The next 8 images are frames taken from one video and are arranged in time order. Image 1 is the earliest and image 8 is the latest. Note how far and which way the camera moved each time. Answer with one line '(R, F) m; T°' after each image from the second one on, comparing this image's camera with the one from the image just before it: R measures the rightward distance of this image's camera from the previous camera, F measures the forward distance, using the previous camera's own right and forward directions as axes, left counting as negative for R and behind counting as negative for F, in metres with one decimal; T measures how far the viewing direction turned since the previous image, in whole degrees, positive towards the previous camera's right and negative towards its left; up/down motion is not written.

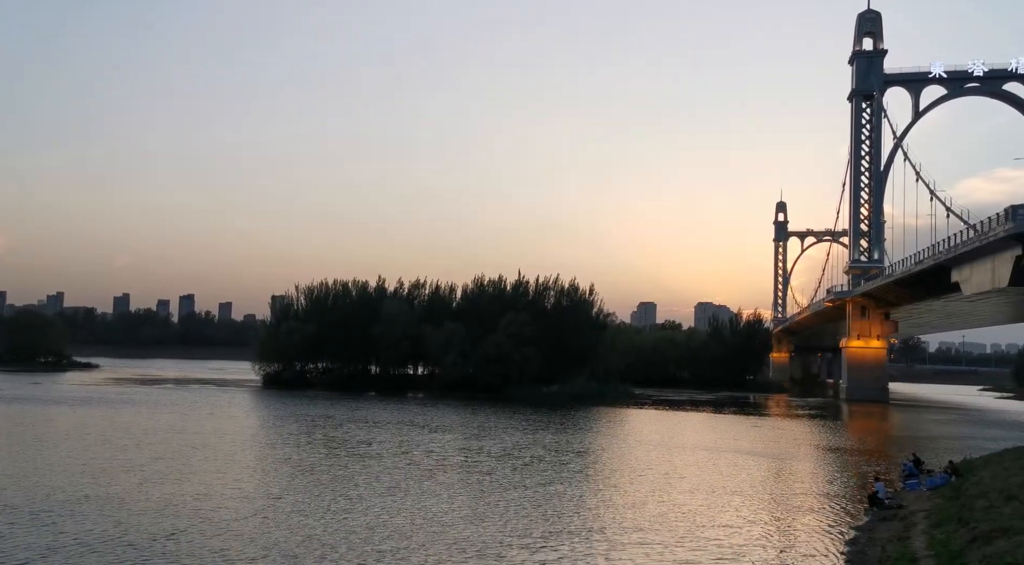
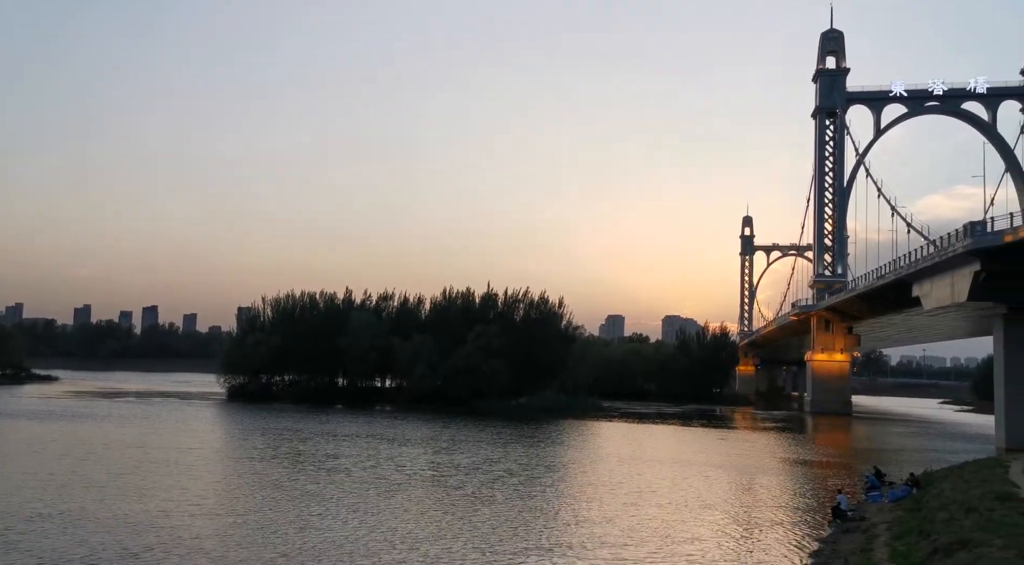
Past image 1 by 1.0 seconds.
(-0.2, -0.1) m; +2°
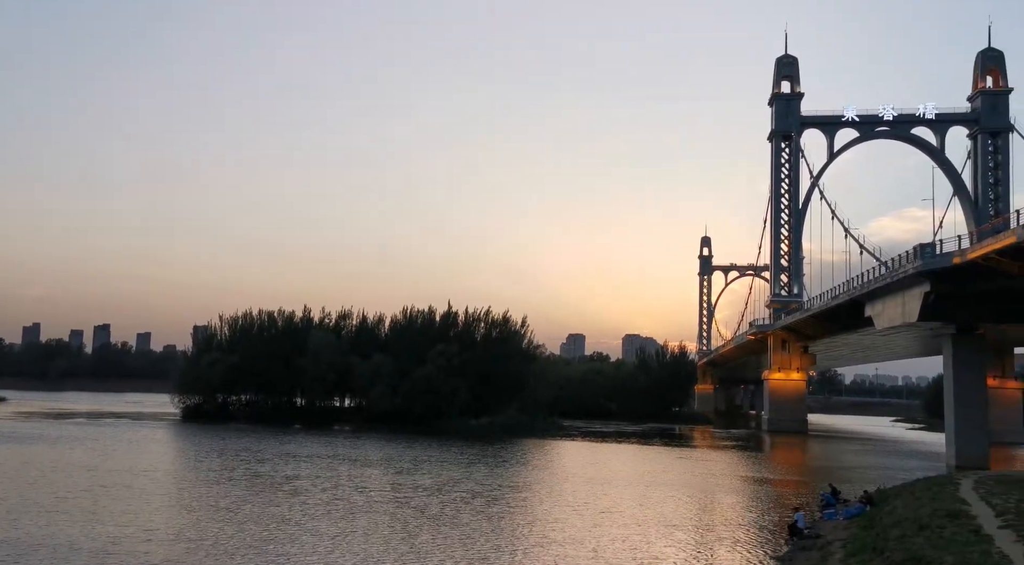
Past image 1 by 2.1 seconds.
(-0.5, 0.0) m; +3°
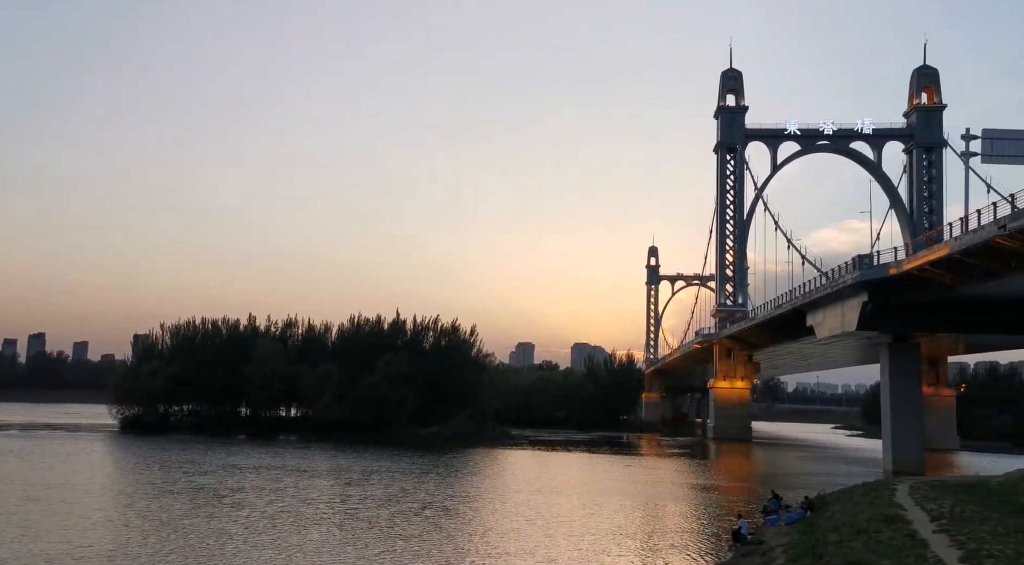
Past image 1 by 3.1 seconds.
(-0.8, 0.0) m; +4°
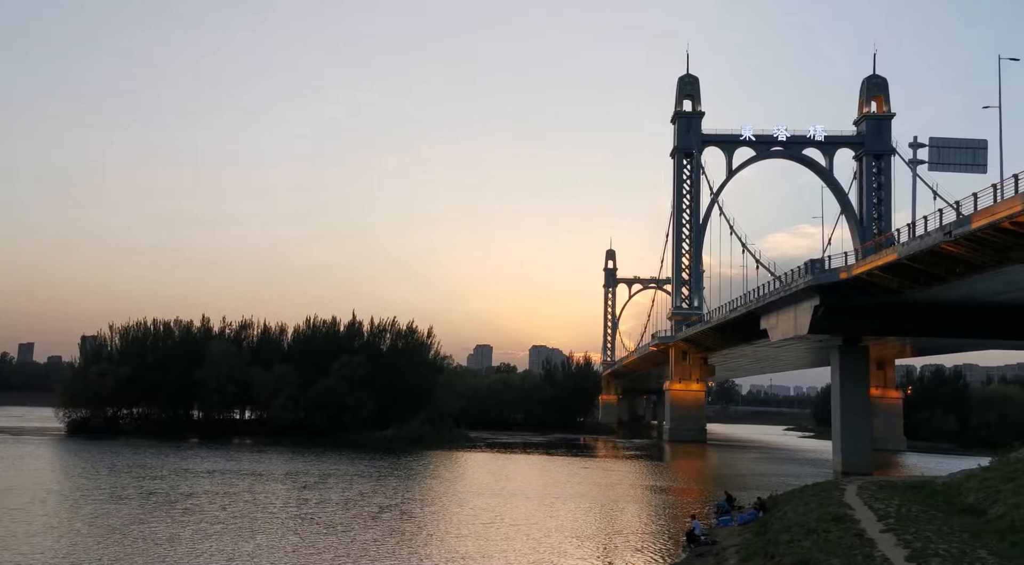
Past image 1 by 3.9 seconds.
(-0.7, 0.0) m; +3°
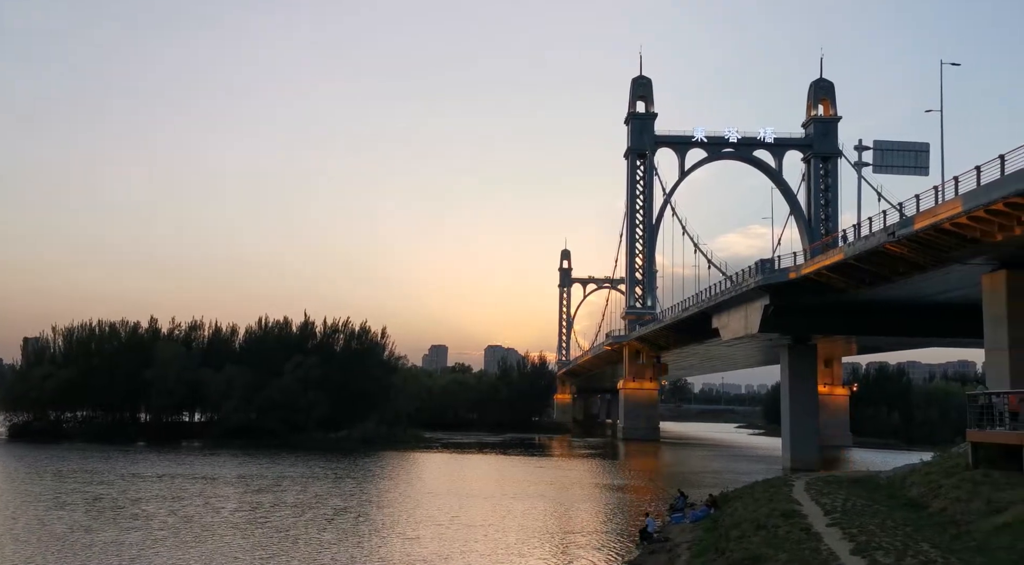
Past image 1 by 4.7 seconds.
(-1.0, +0.2) m; +4°
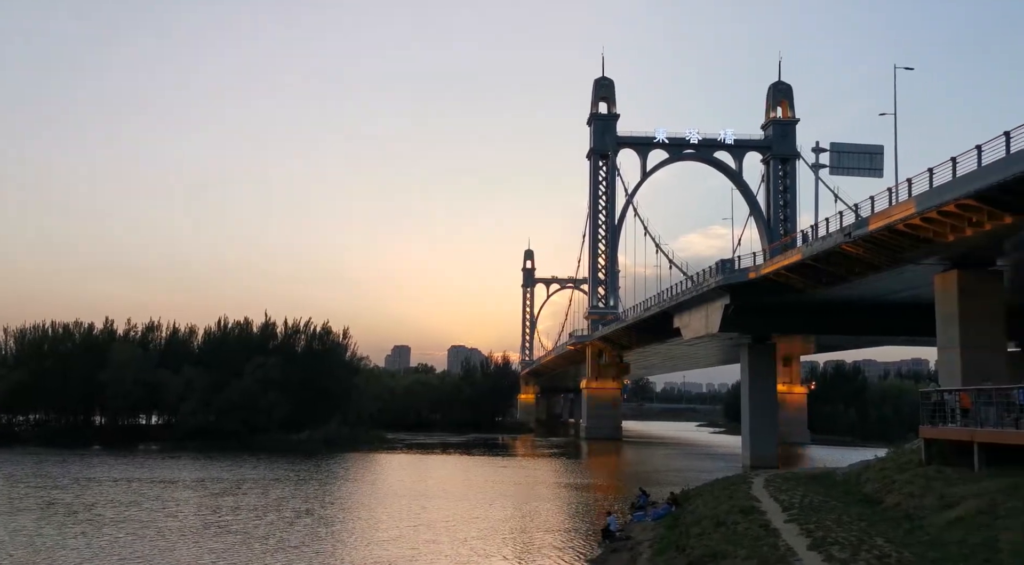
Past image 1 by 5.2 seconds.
(0.0, -0.1) m; +2°
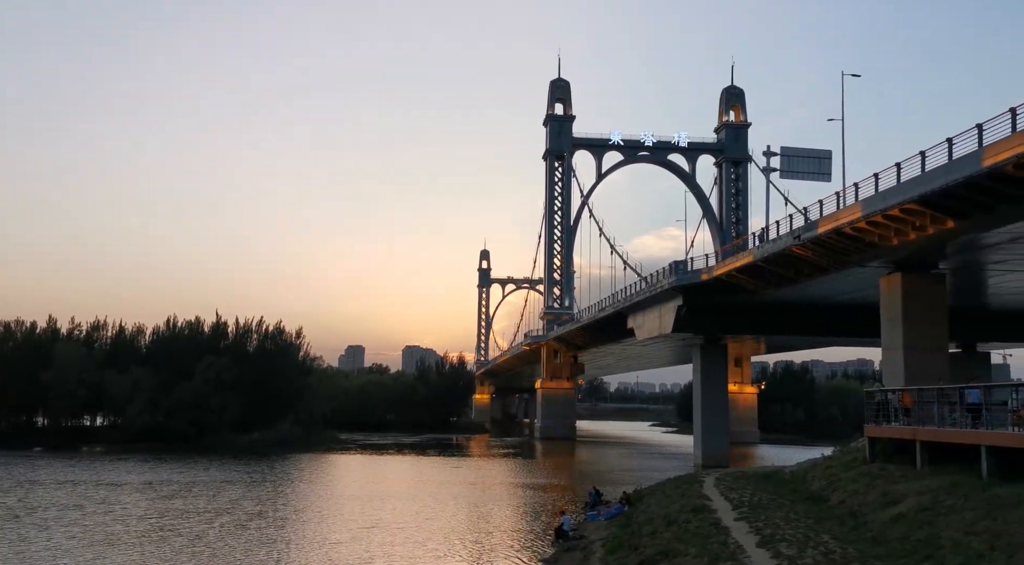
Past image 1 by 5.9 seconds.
(0.0, -0.1) m; +3°
